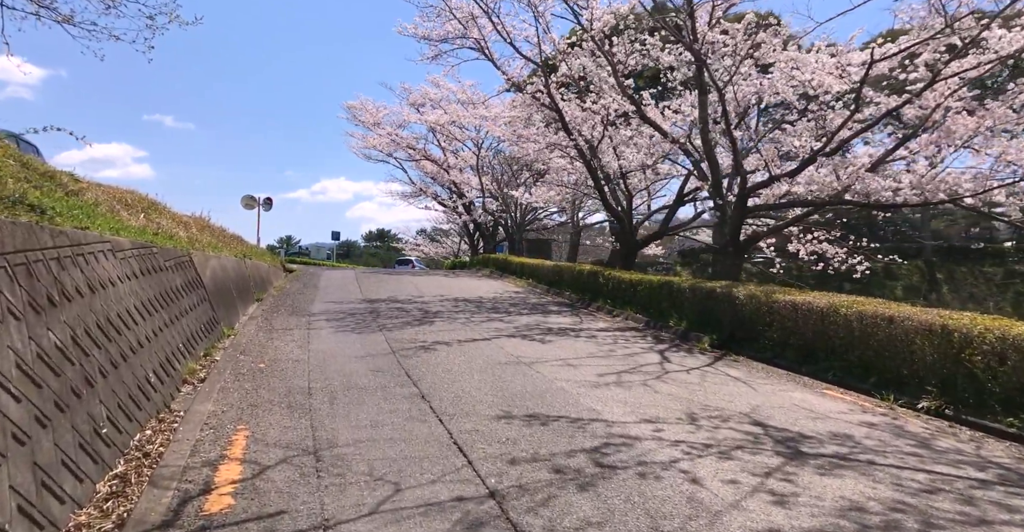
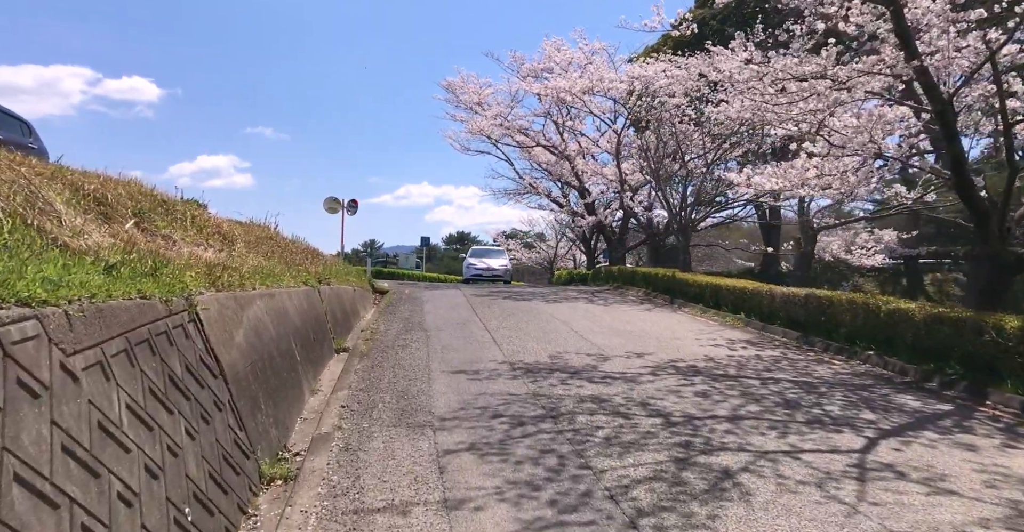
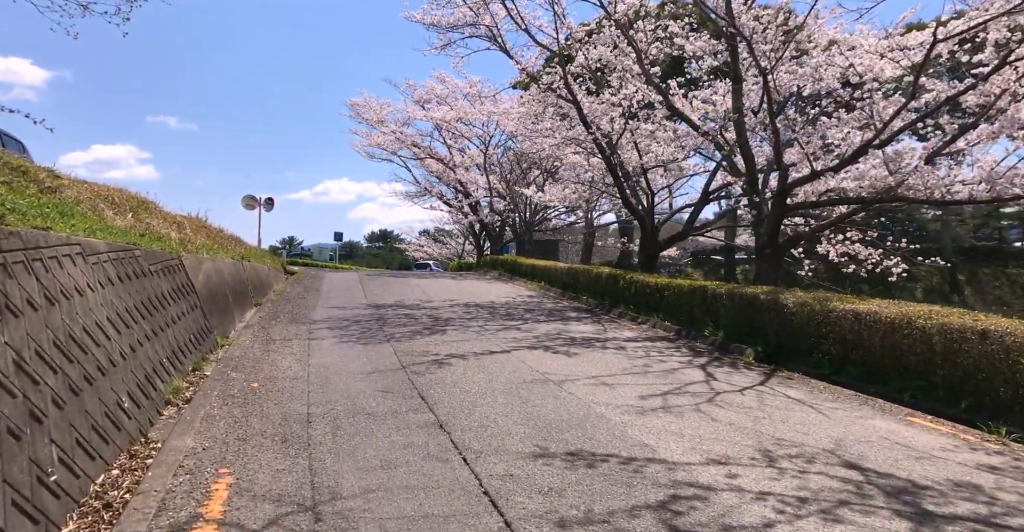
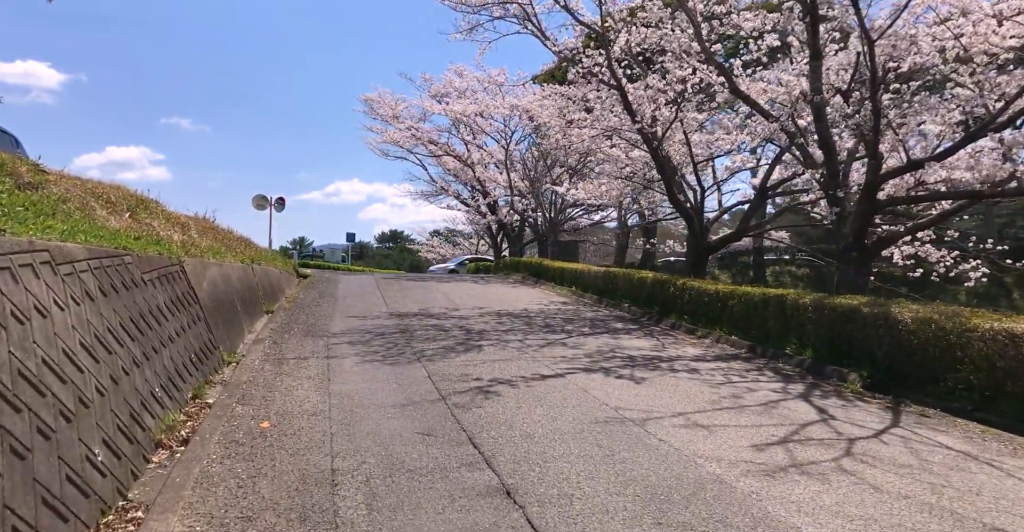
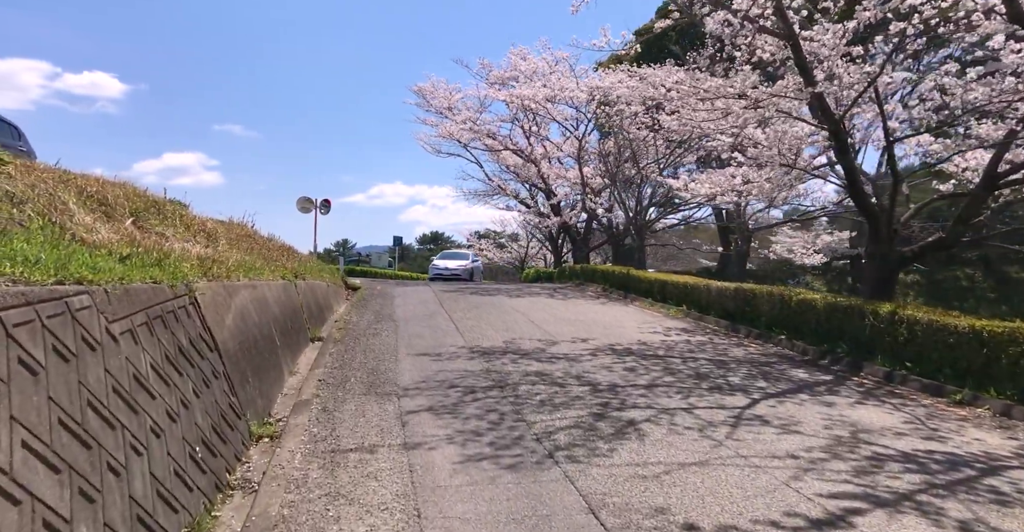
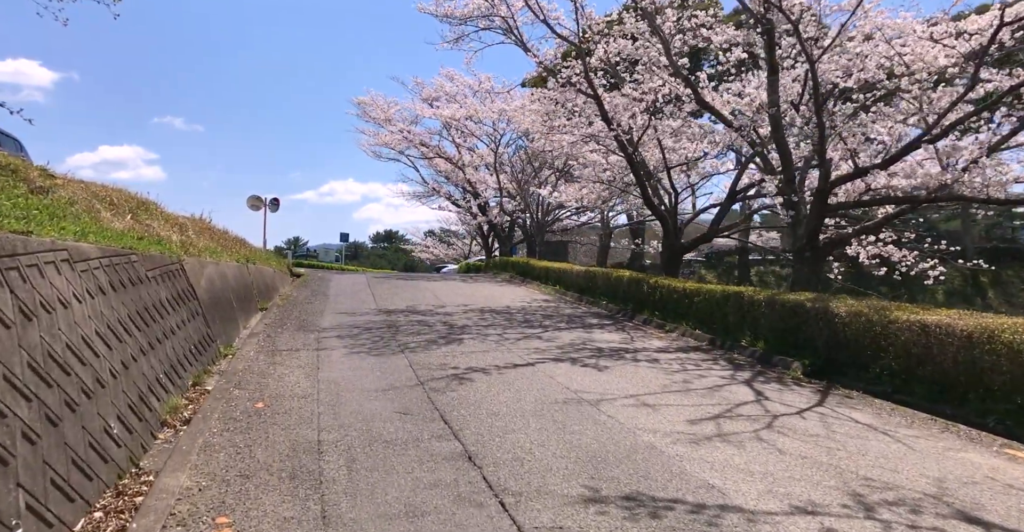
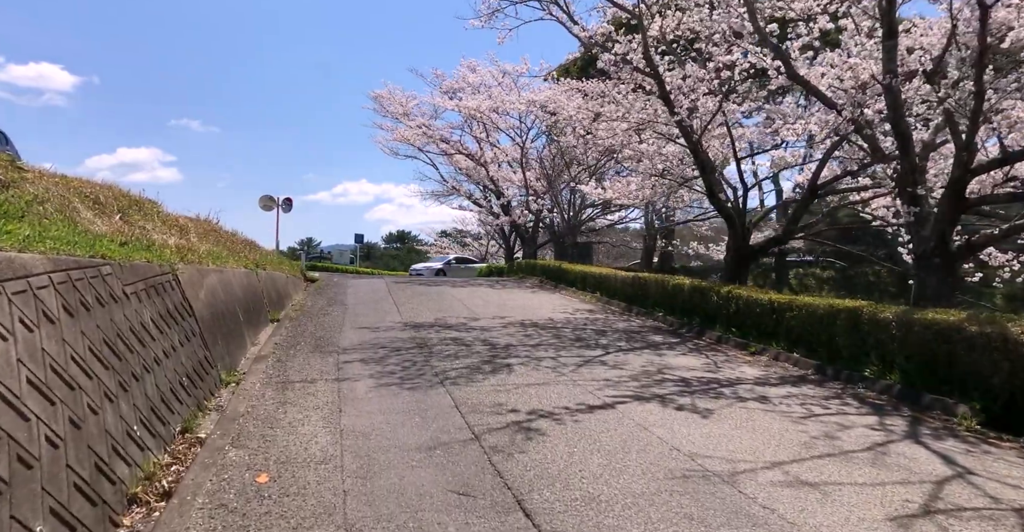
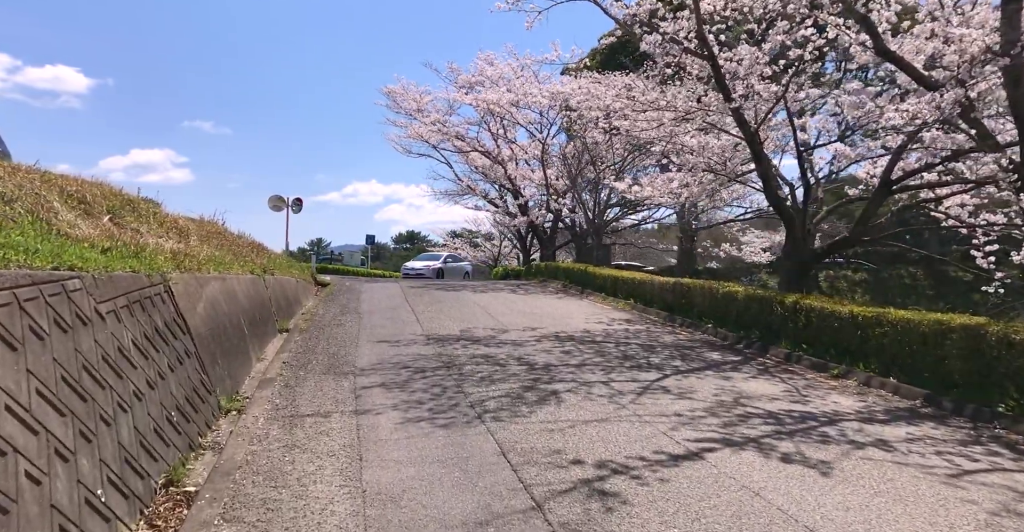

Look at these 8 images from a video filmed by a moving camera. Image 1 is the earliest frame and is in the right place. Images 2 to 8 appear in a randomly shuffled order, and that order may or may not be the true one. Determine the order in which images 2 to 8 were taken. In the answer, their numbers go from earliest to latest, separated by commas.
3, 6, 4, 7, 8, 5, 2
